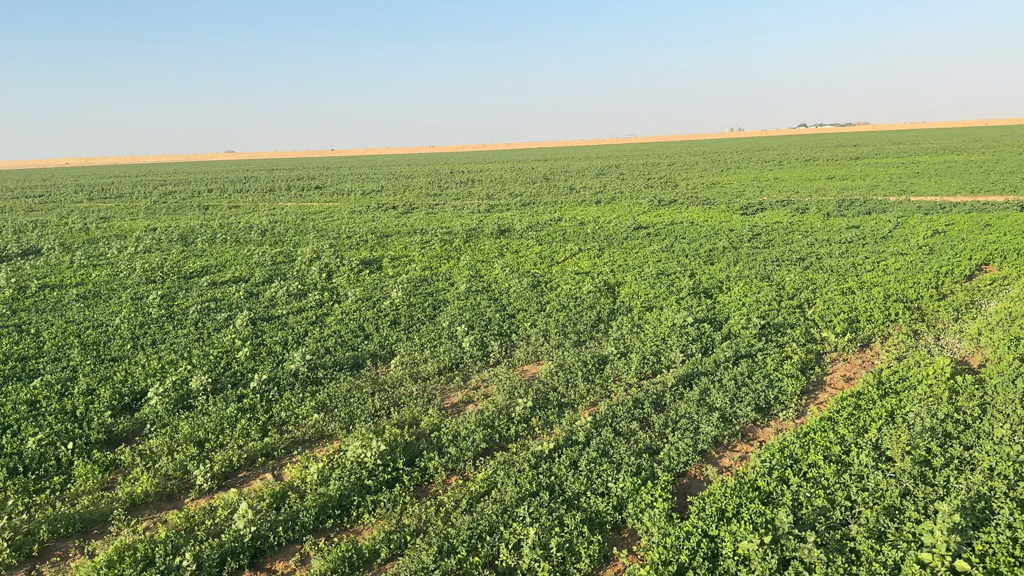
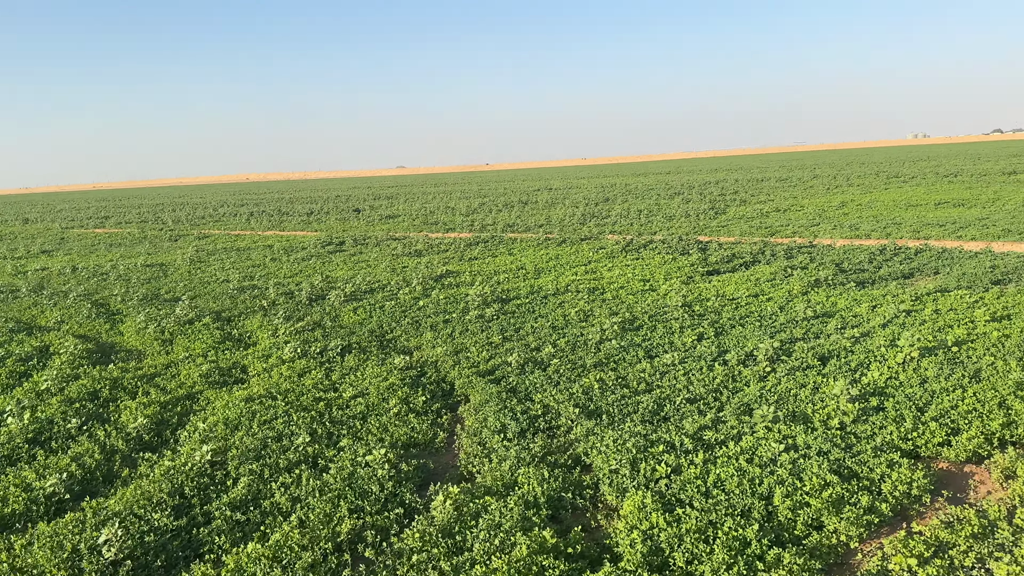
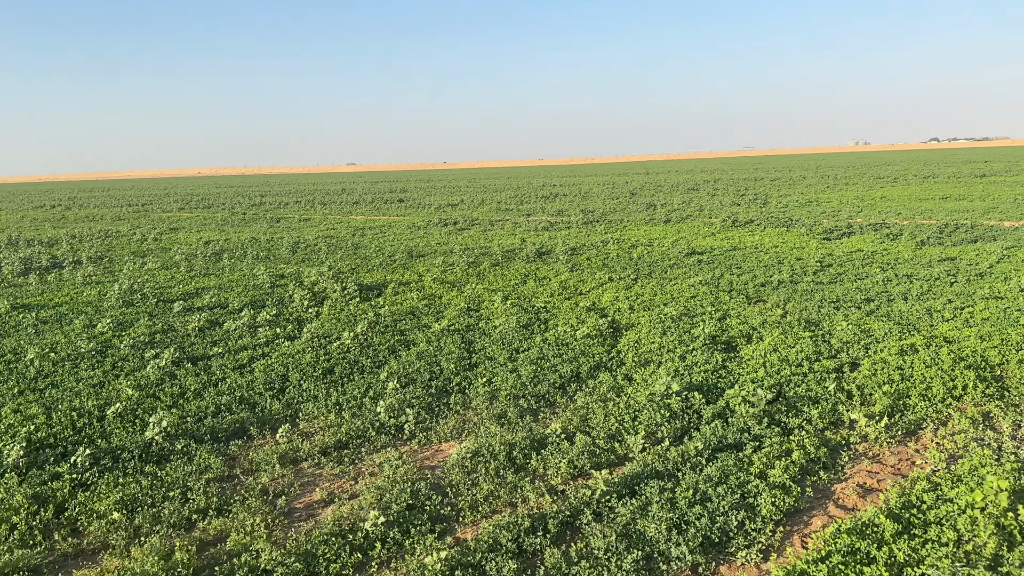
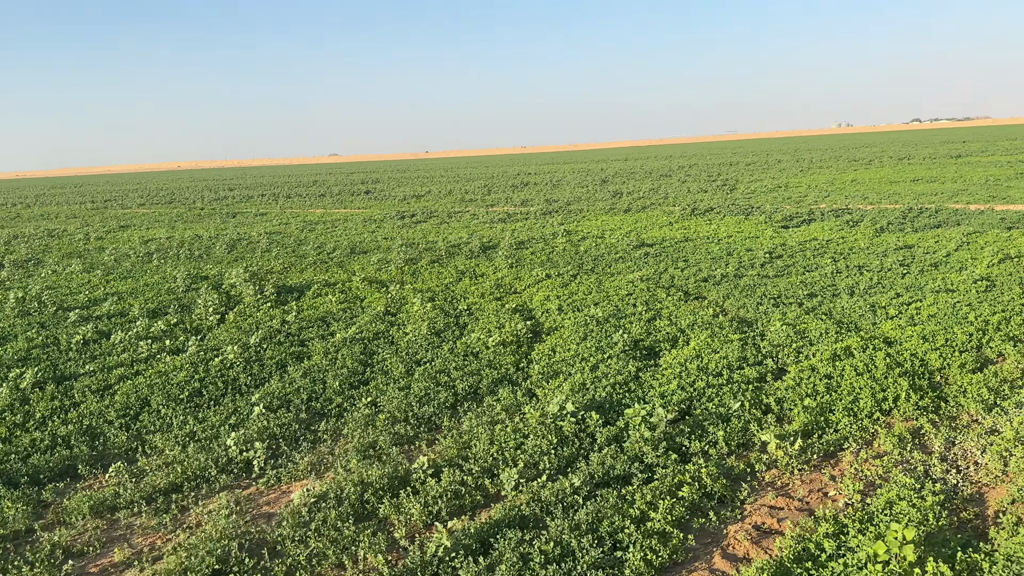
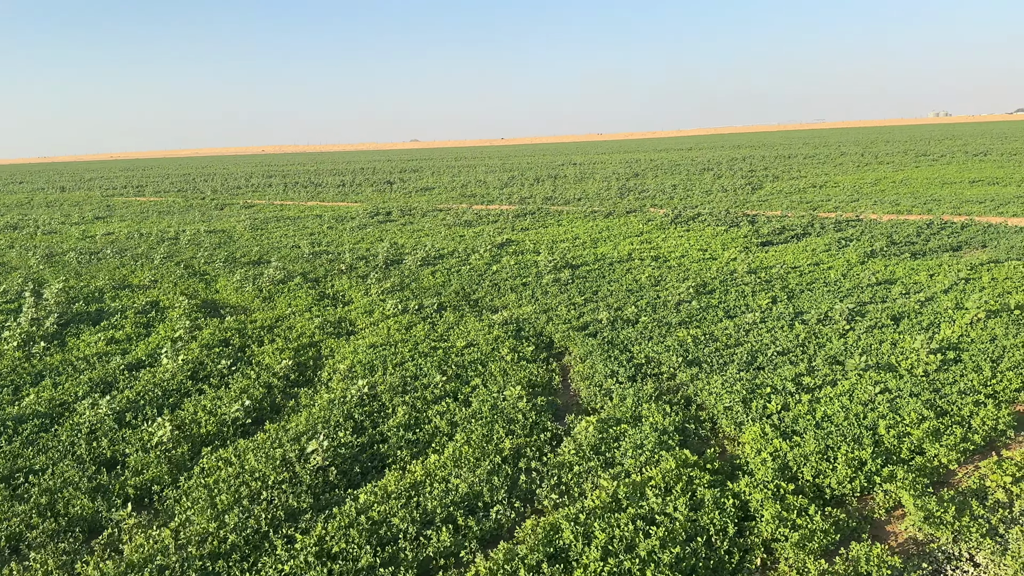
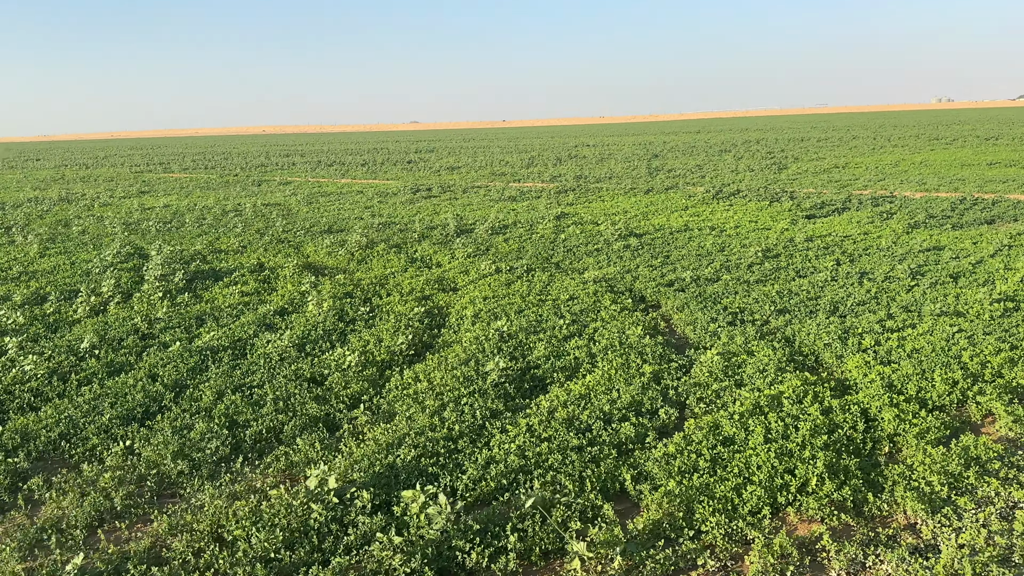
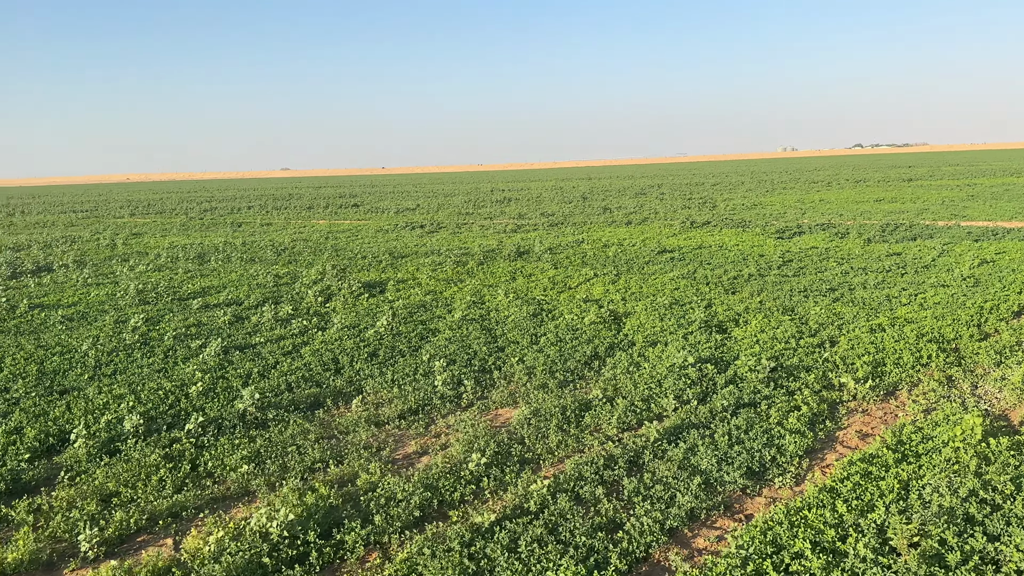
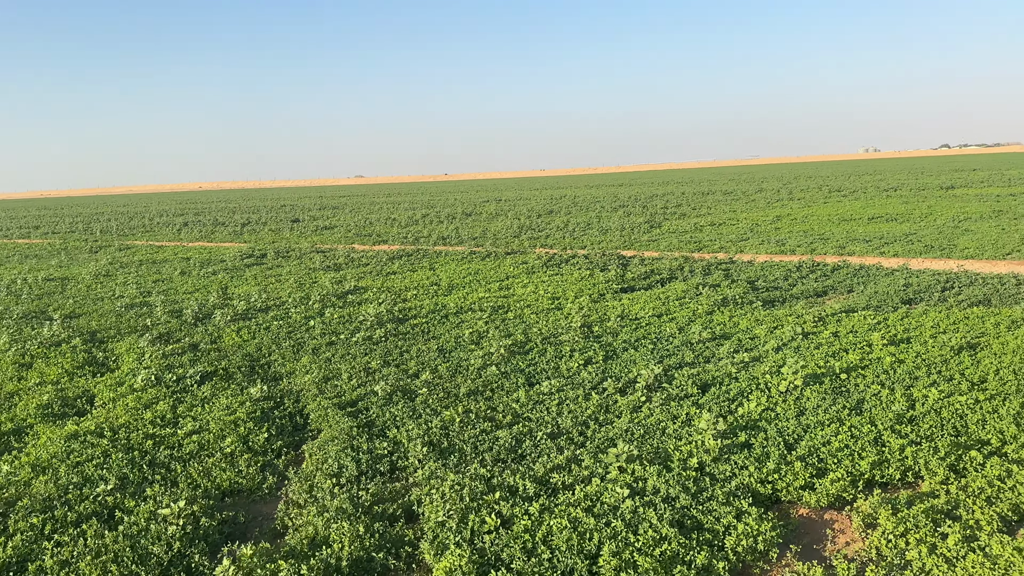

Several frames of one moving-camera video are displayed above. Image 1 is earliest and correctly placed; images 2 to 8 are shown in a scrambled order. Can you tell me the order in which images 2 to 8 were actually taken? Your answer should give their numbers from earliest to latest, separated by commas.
7, 3, 4, 6, 5, 2, 8
